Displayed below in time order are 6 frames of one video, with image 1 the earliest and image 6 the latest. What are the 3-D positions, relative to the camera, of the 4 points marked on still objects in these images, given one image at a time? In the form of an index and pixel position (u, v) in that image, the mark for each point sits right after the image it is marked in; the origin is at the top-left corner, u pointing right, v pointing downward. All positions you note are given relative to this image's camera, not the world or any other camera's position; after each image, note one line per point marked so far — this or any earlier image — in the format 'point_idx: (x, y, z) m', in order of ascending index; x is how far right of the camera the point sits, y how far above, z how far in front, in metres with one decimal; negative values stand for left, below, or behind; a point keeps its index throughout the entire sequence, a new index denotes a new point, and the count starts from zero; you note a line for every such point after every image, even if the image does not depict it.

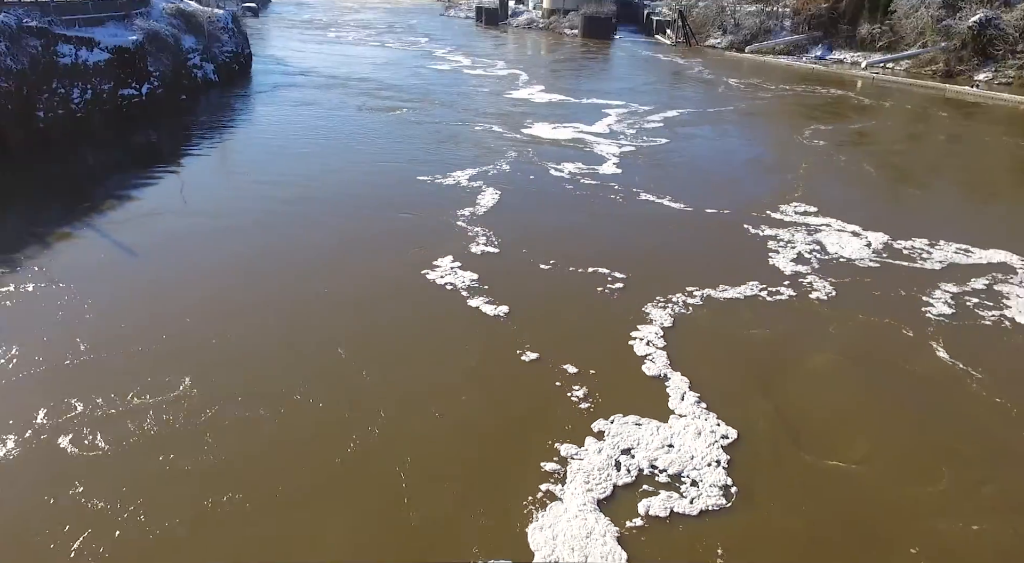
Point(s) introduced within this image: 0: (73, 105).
0: (-11.1, +4.5, +16.1) m
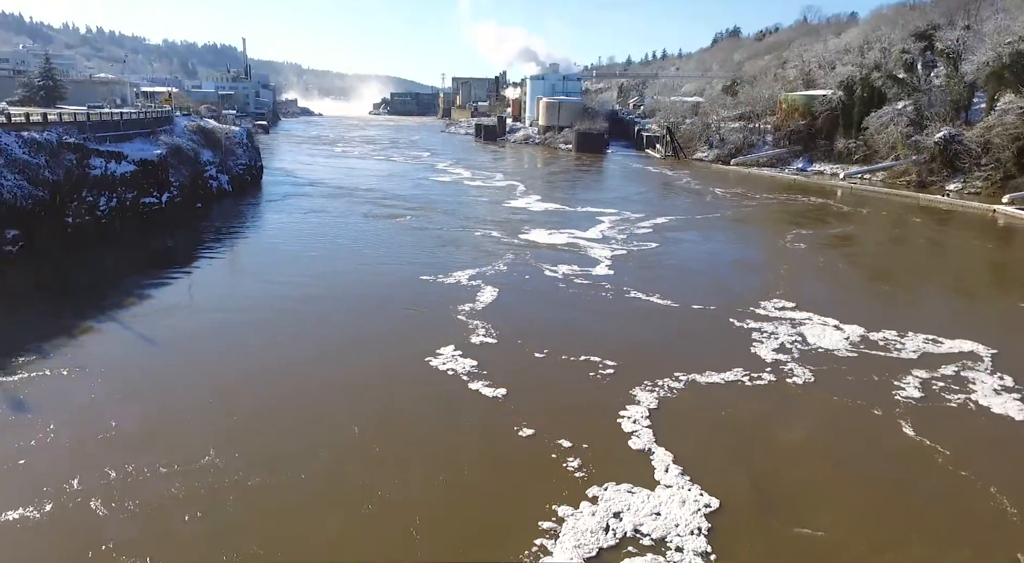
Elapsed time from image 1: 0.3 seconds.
0: (-11.2, +1.9, +17.3) m
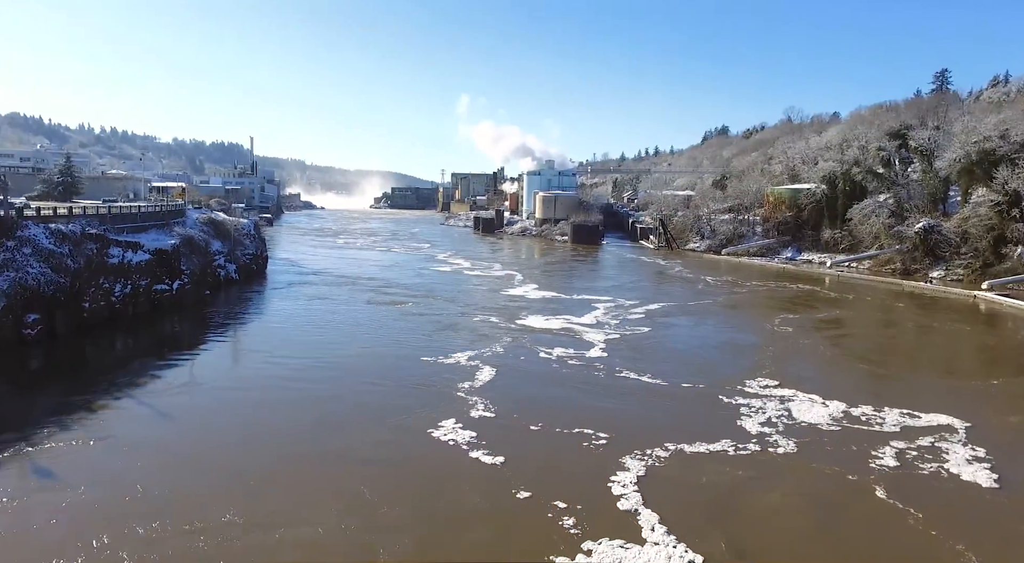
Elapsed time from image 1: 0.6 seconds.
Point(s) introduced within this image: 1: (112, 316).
0: (-11.3, -0.5, +18.1) m
1: (-11.2, -1.0, +17.8) m
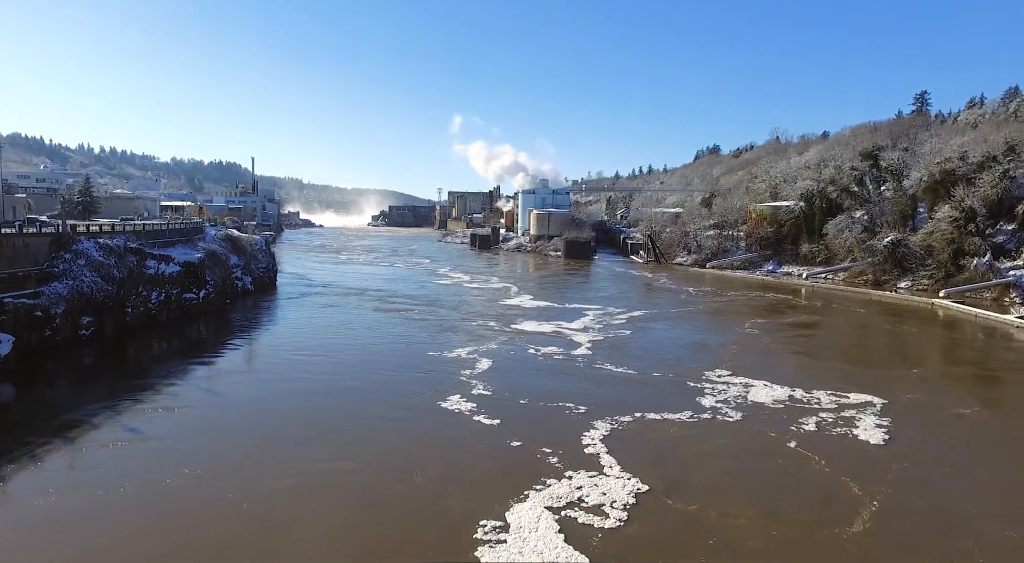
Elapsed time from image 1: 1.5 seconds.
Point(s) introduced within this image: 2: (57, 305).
0: (-11.5, -0.7, +20.3) m
1: (-11.4, -1.2, +20.0) m
2: (-11.7, -0.6, +16.3) m
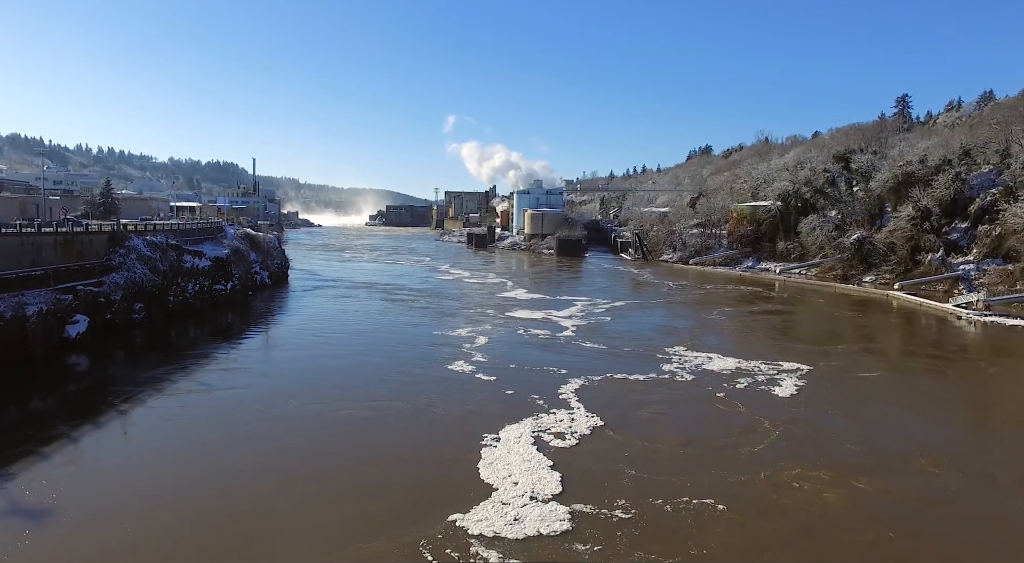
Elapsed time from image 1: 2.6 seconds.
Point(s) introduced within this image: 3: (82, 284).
0: (-11.7, -0.5, +23.0) m
1: (-11.6, -1.0, +22.7) m
2: (-11.9, -0.3, +19.0) m
3: (-12.2, -0.1, +18.1) m
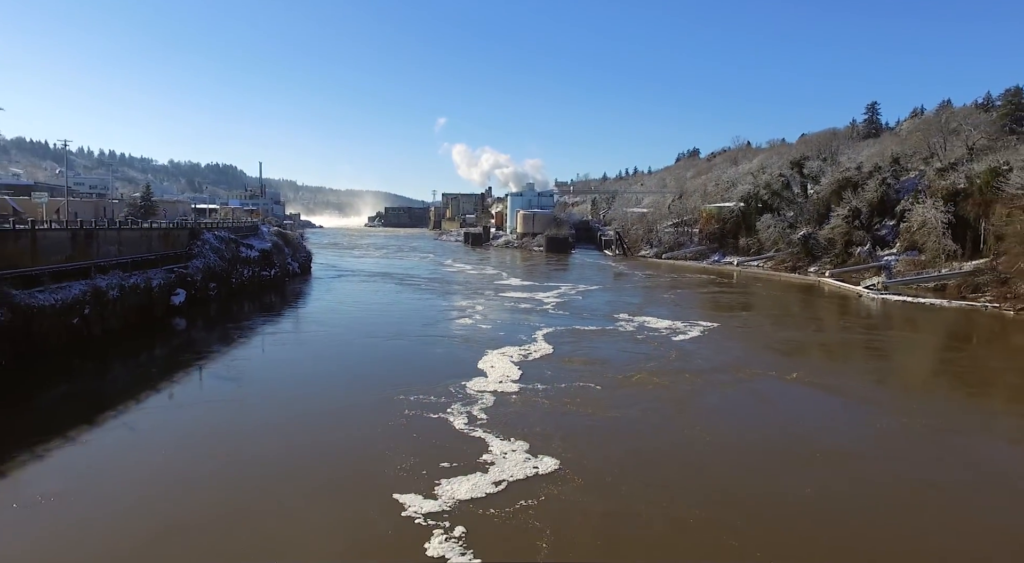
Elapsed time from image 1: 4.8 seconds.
0: (-12.1, +0.1, +28.8) m
1: (-12.1, -0.3, +28.5) m
2: (-12.3, +0.3, +24.8) m
3: (-12.6, +0.5, +23.9) m
